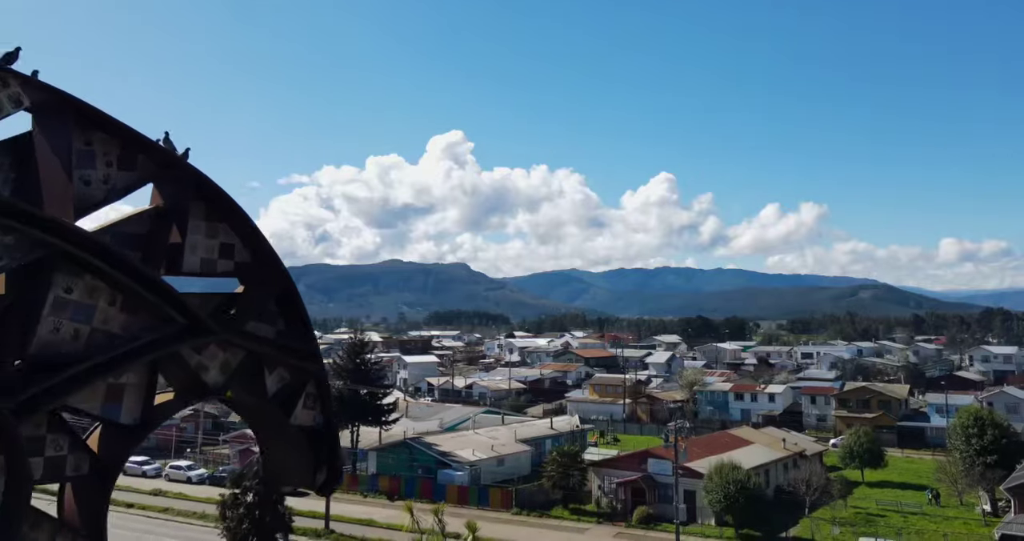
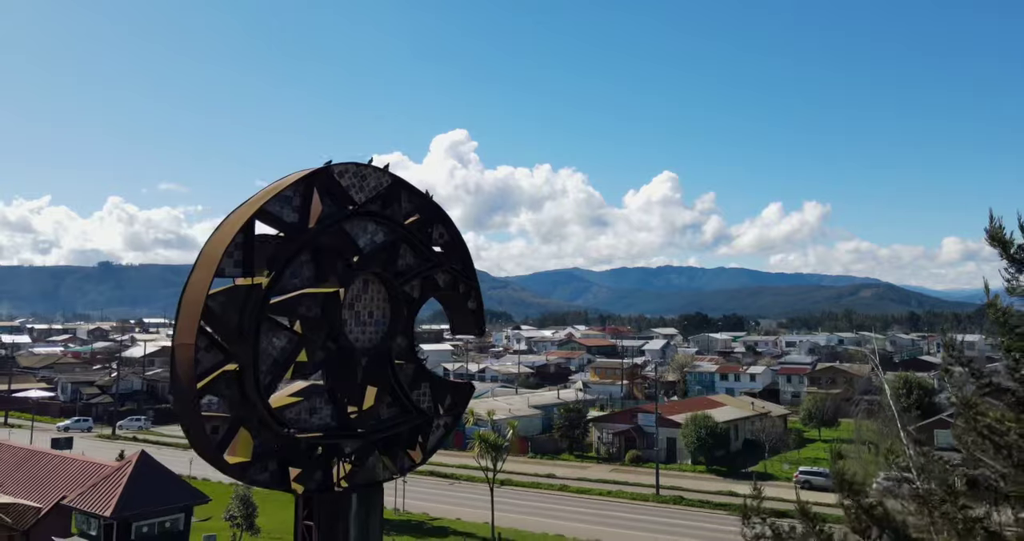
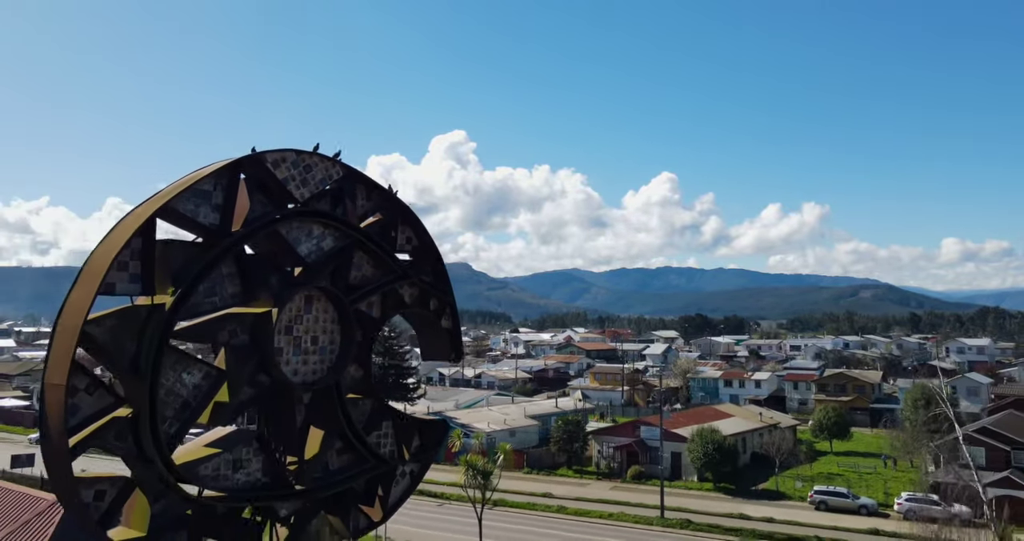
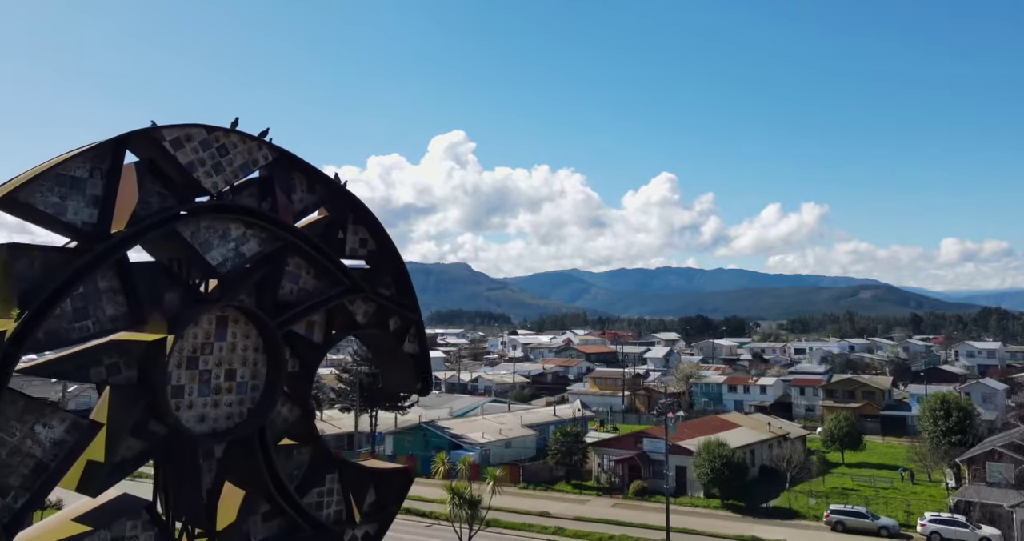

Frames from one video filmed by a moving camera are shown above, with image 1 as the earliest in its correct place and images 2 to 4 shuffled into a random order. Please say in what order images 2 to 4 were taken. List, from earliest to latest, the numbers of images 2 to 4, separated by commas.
4, 3, 2
